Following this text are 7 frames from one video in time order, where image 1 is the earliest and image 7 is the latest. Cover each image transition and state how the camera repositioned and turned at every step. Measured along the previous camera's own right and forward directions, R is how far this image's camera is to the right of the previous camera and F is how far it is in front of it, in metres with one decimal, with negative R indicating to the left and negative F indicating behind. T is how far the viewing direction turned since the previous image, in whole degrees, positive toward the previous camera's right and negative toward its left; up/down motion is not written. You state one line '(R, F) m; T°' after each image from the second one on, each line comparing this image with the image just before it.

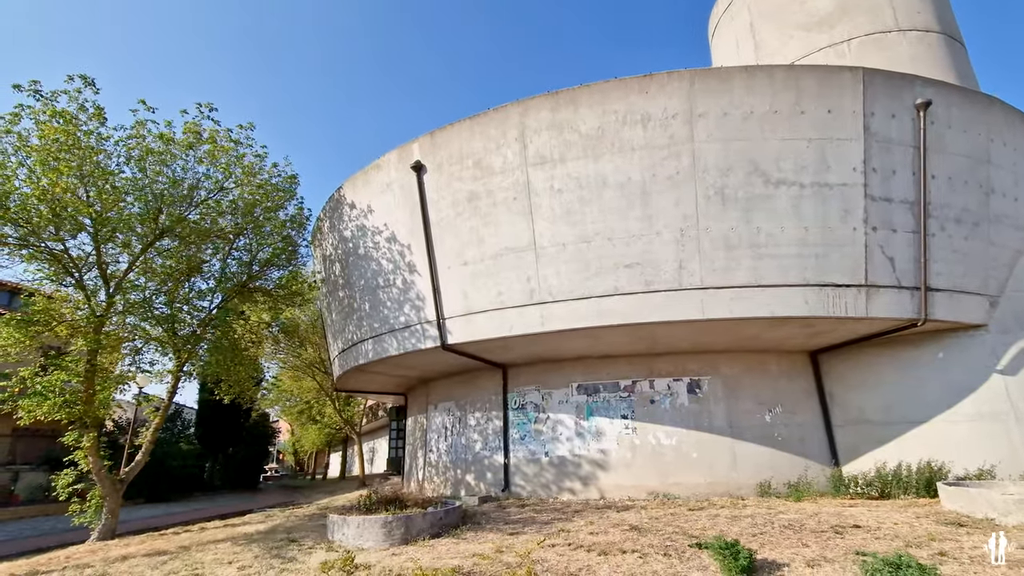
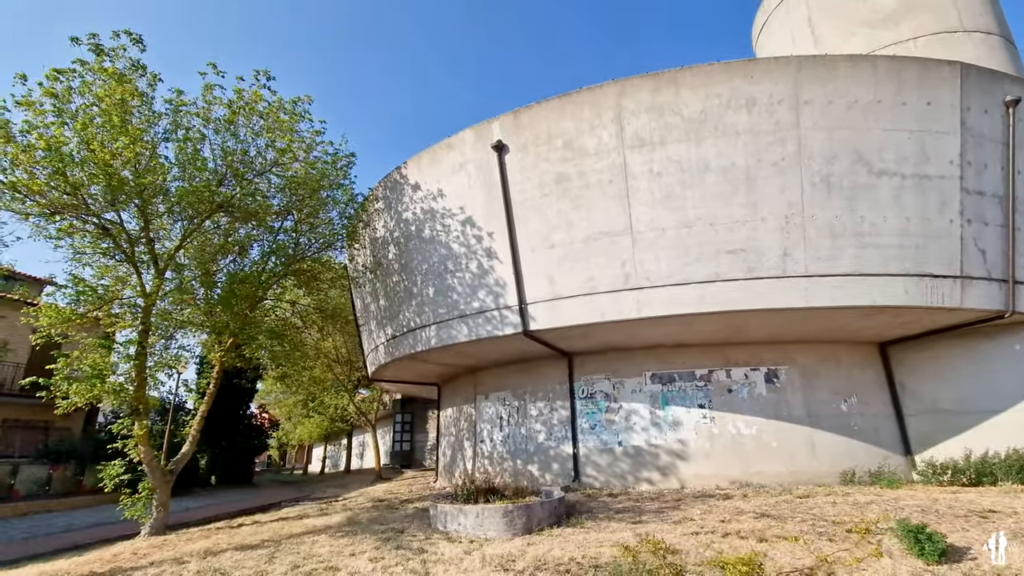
(-2.9, +0.4) m; +4°
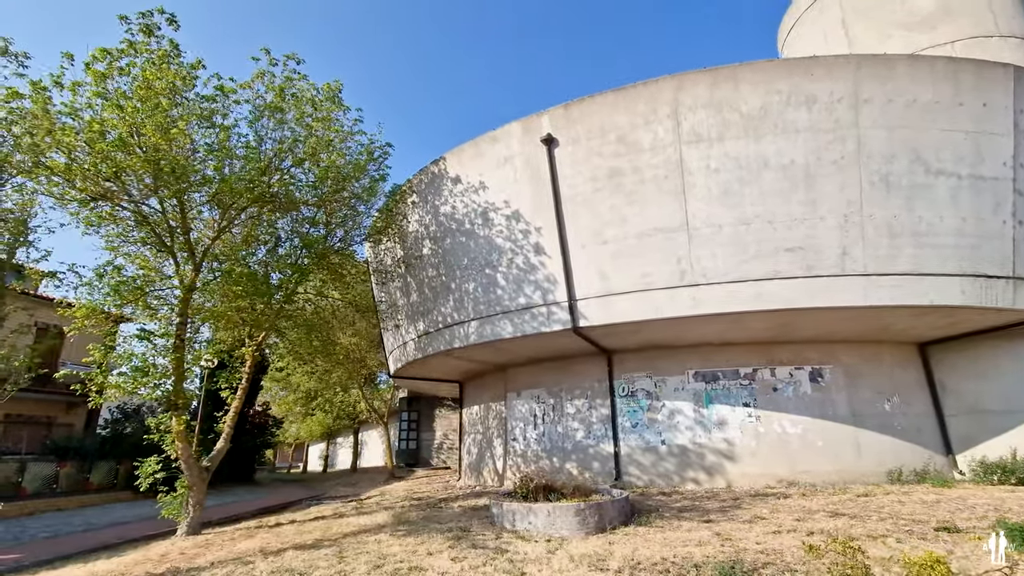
(-1.5, +0.2) m; +2°
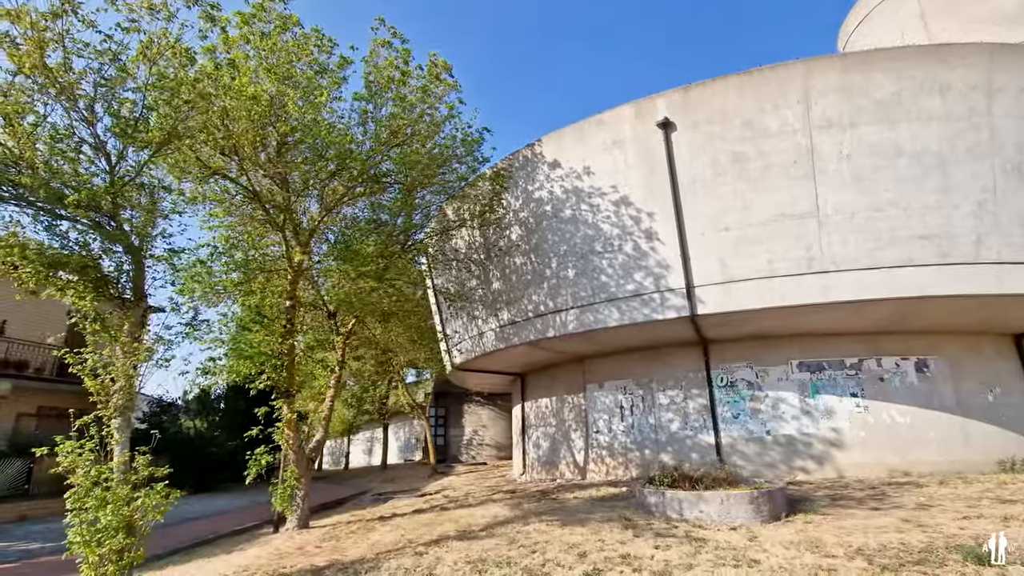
(-3.2, +0.4) m; +2°
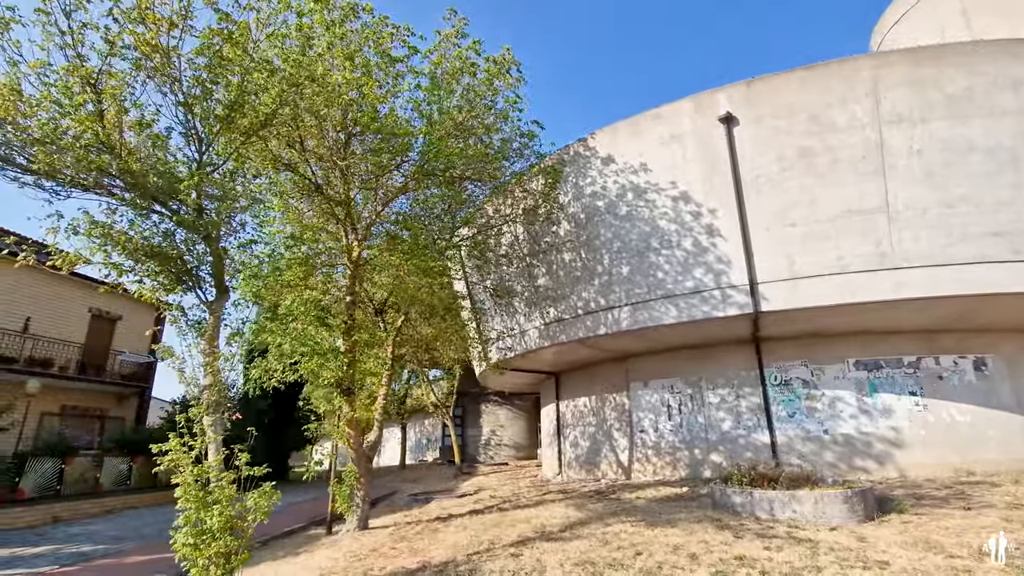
(-1.6, +0.2) m; +1°
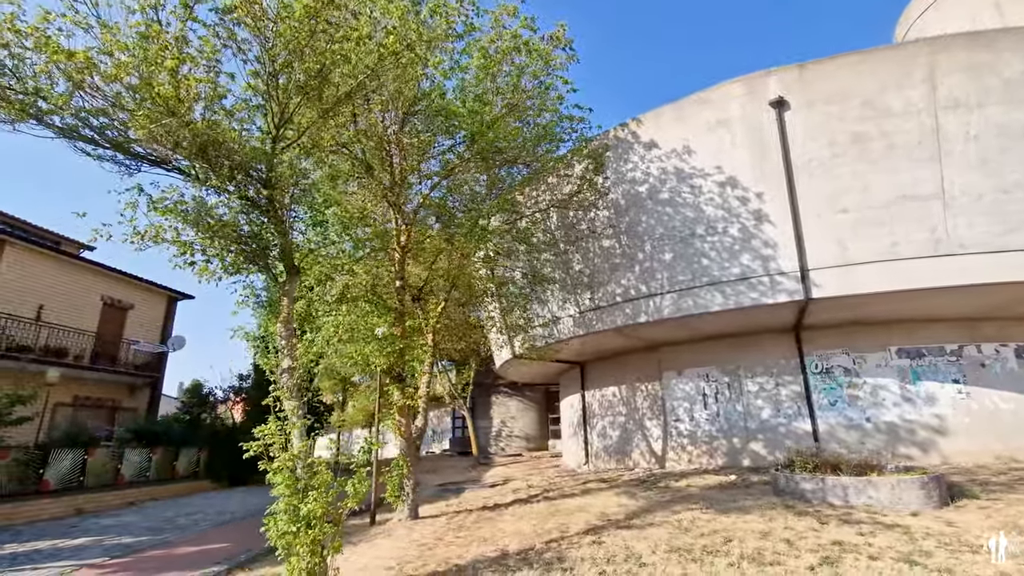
(-1.4, +0.2) m; +1°
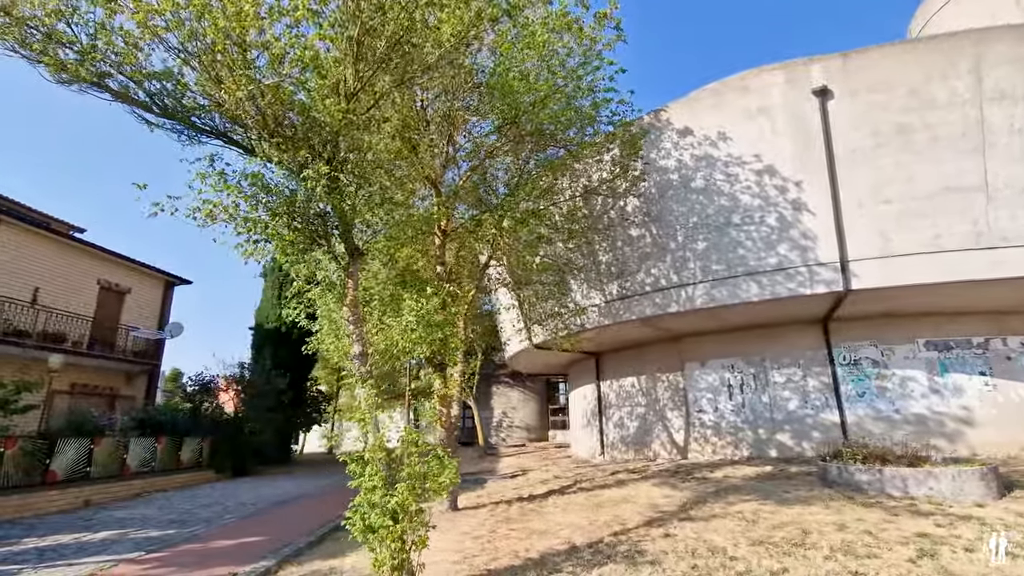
(-1.3, +0.3) m; +2°
